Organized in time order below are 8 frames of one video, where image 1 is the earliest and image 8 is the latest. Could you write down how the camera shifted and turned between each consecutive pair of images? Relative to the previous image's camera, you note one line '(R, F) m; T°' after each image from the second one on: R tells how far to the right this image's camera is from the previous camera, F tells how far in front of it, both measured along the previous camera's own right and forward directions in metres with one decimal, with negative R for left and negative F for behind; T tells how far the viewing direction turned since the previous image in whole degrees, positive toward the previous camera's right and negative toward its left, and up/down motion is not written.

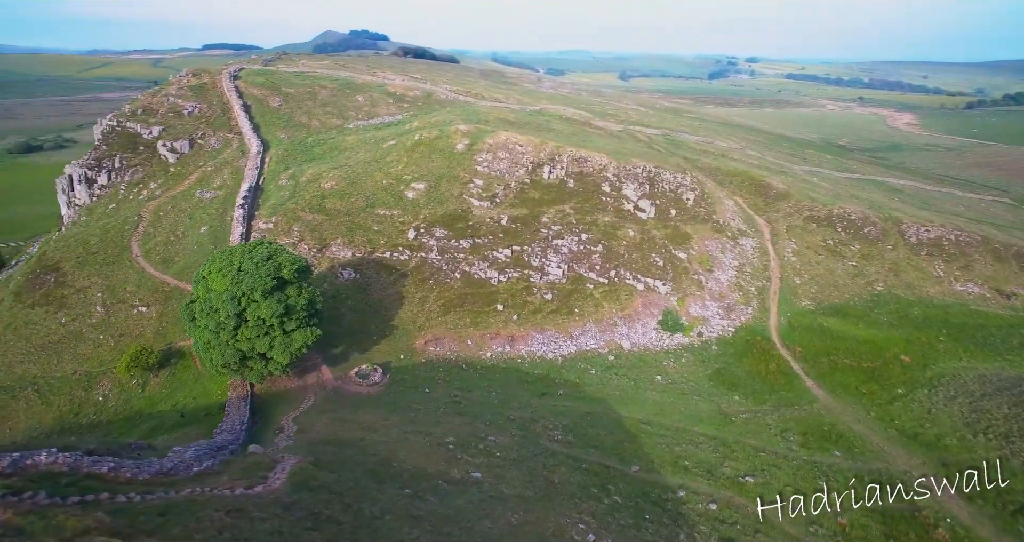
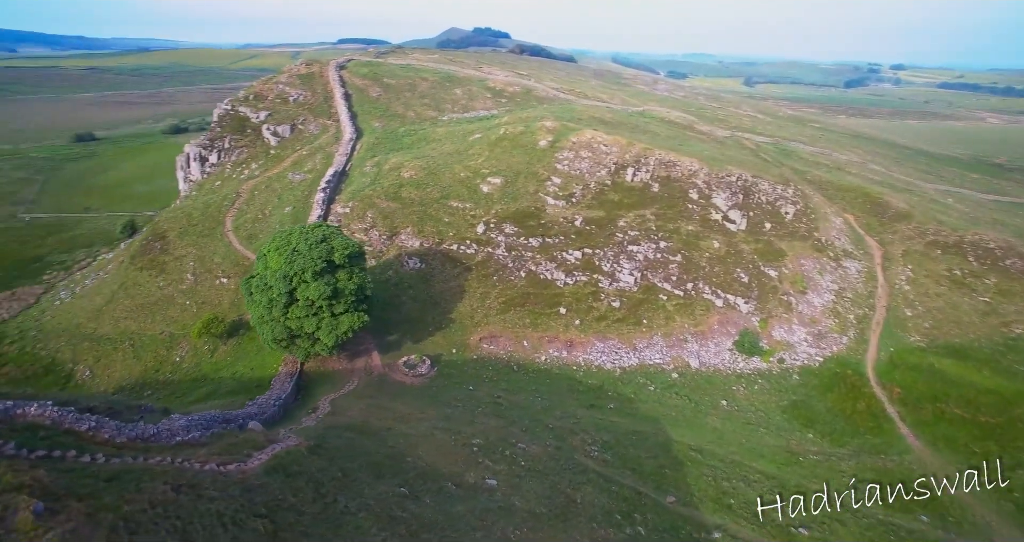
(+2.9, +1.6) m; -10°
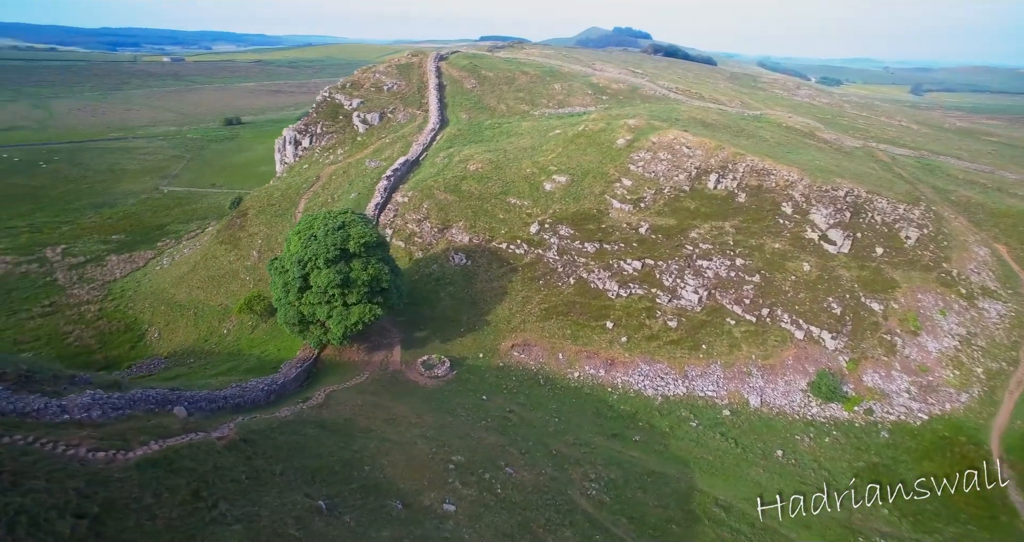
(+5.2, +3.4) m; -12°
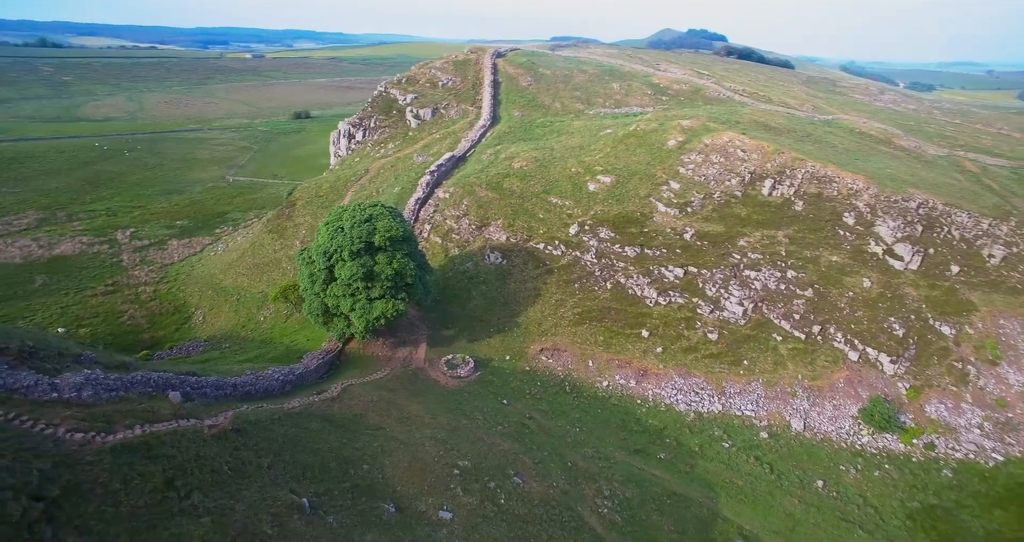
(+1.8, +1.2) m; -6°
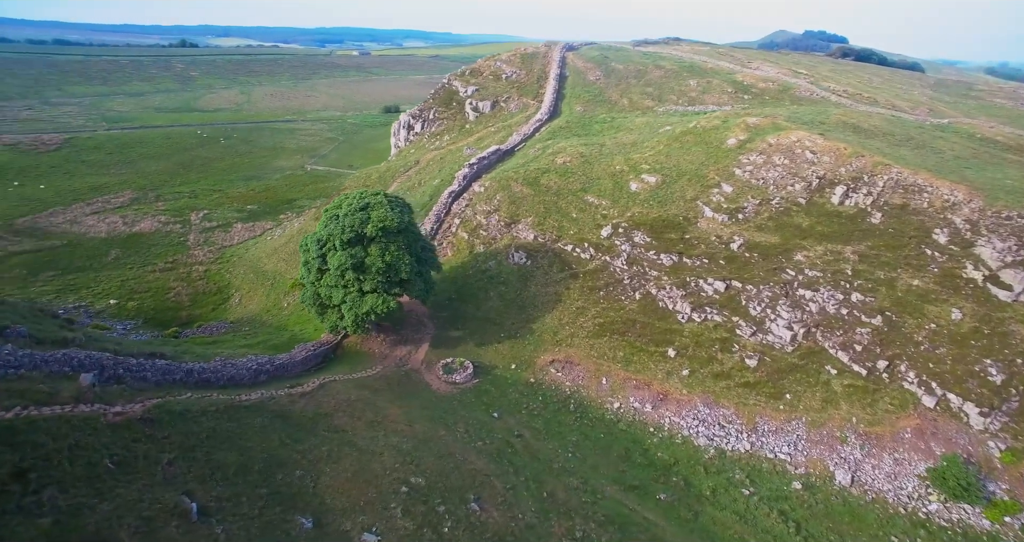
(+4.5, +3.2) m; -9°
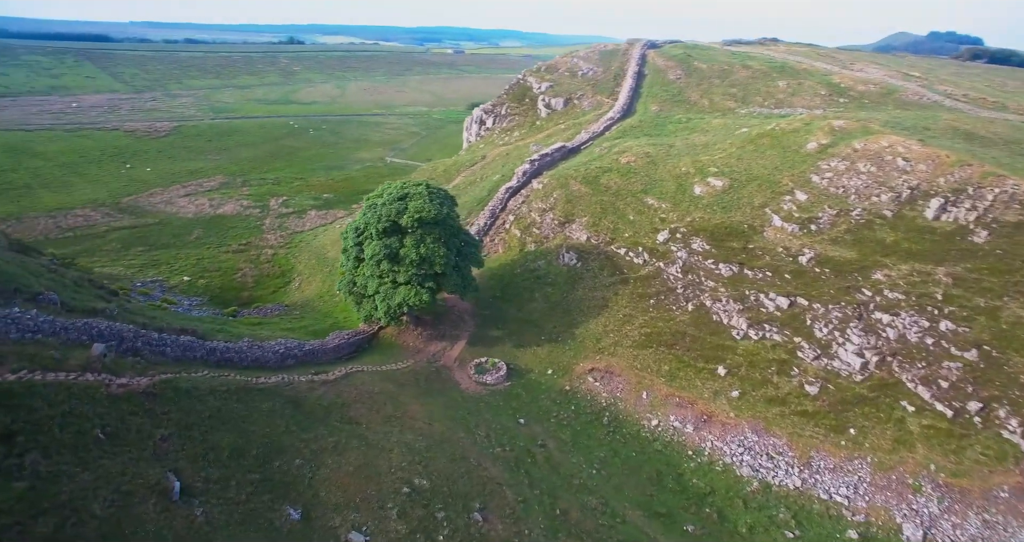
(+2.1, +1.5) m; -8°
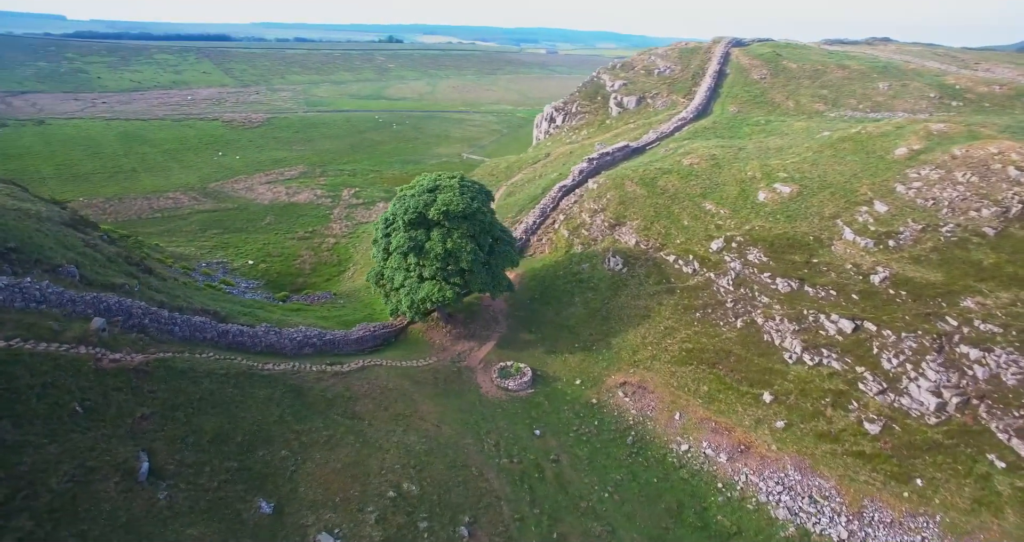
(+2.6, +1.7) m; -8°
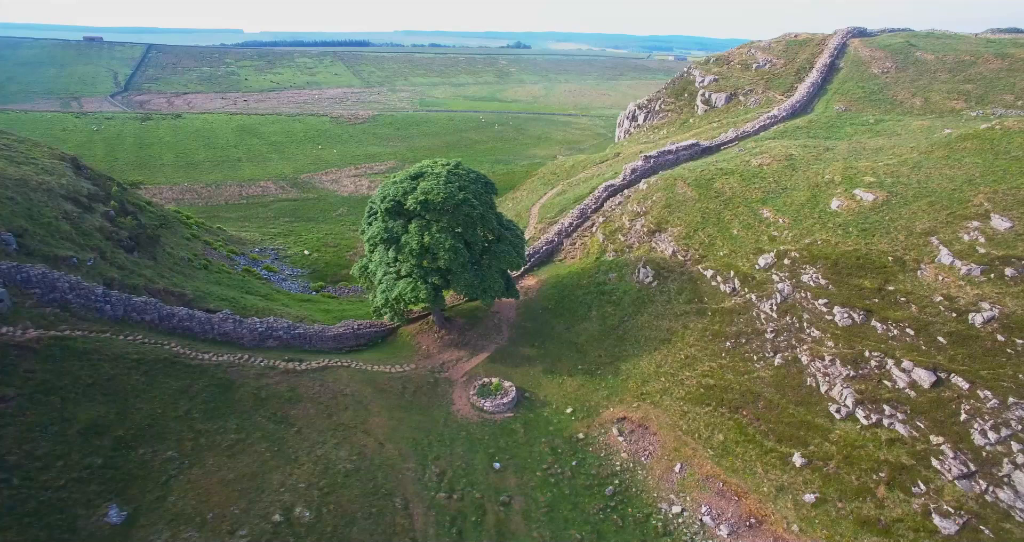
(+5.4, +4.3) m; -12°
